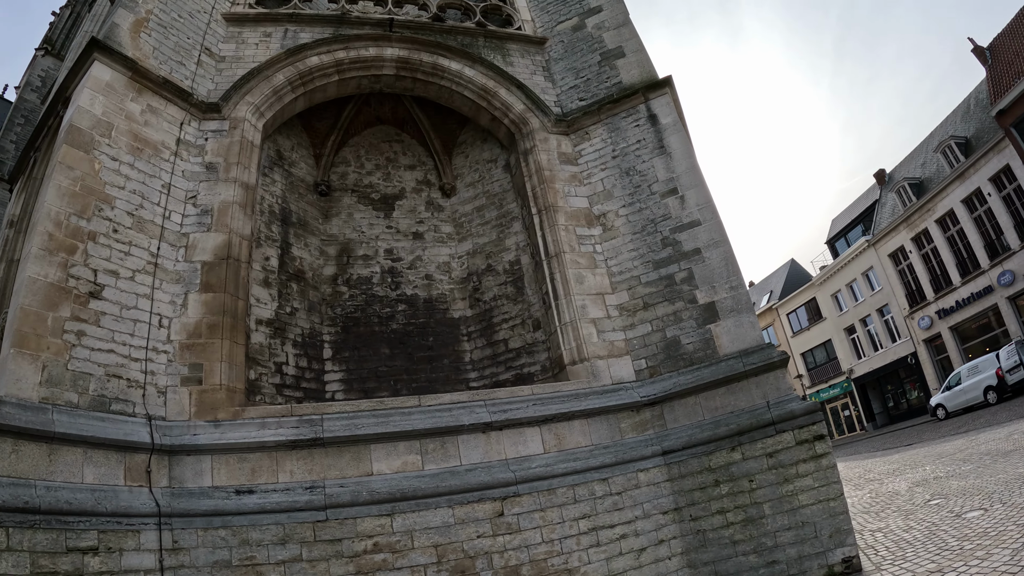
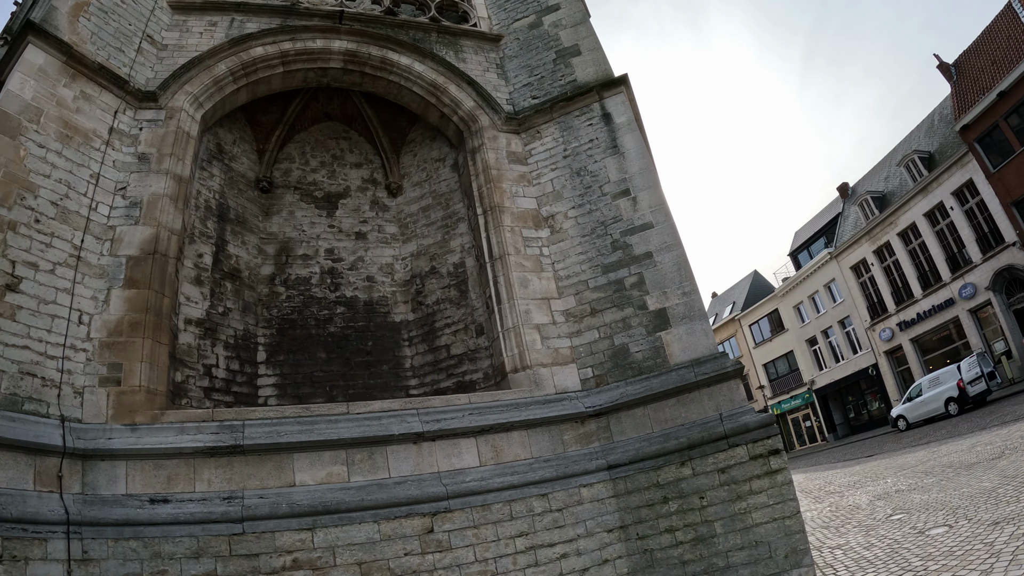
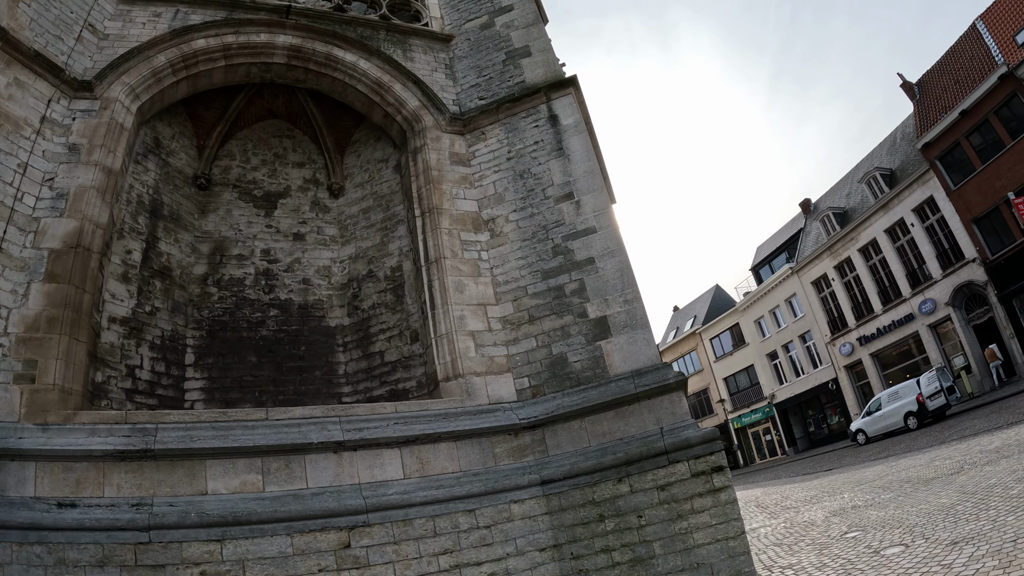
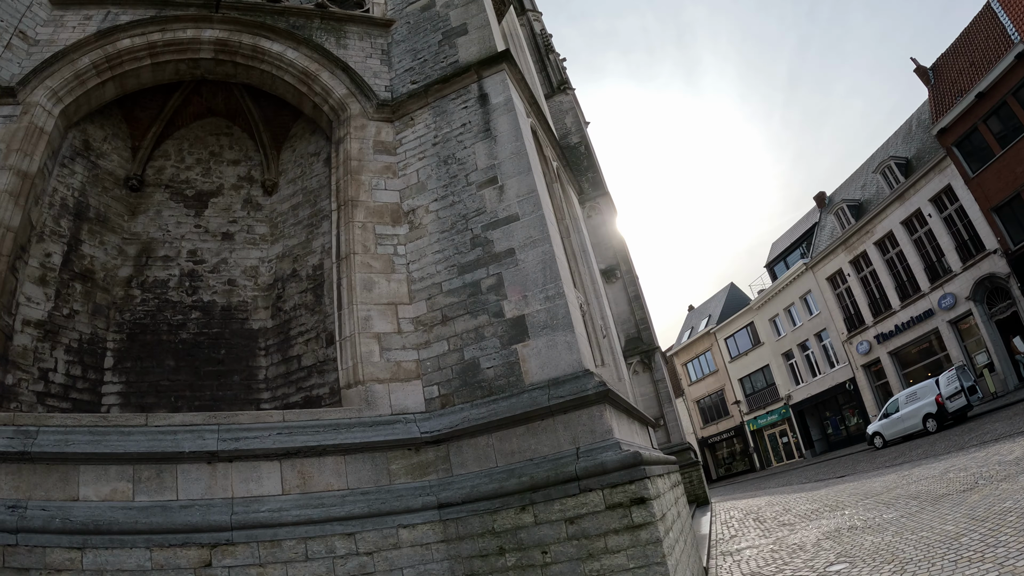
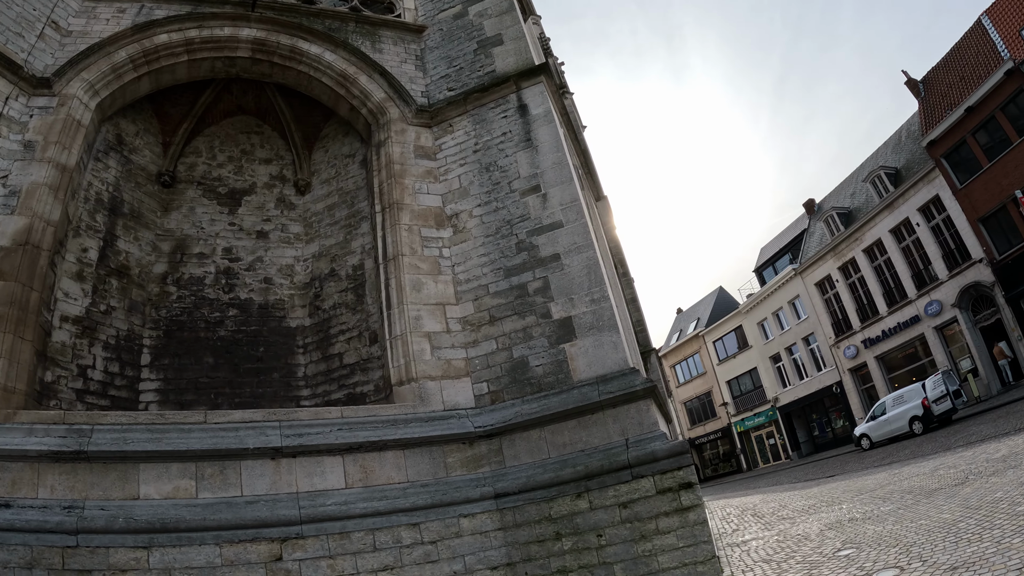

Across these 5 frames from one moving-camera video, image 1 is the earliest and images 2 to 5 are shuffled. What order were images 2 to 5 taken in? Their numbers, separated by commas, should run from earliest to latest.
2, 3, 5, 4
